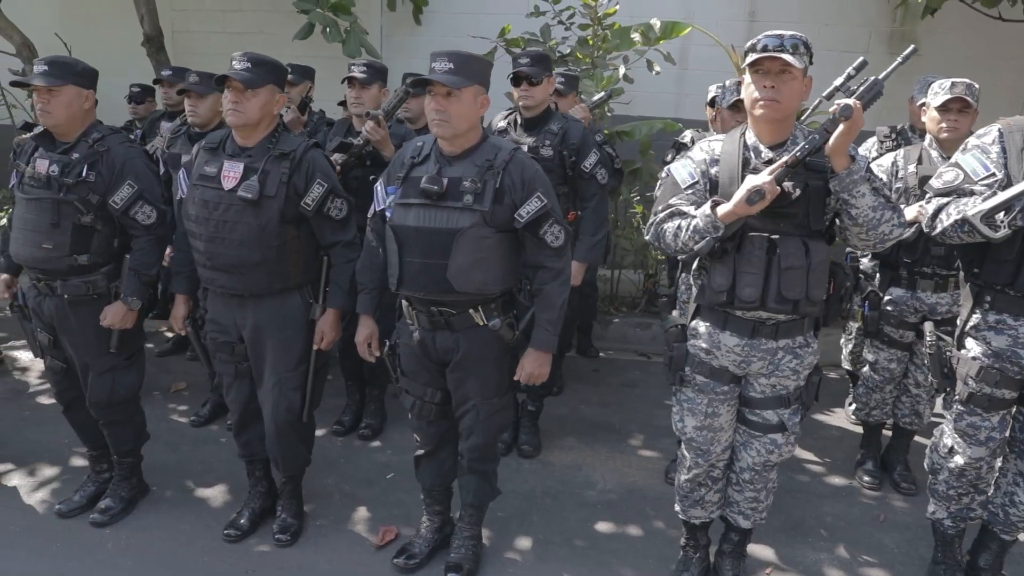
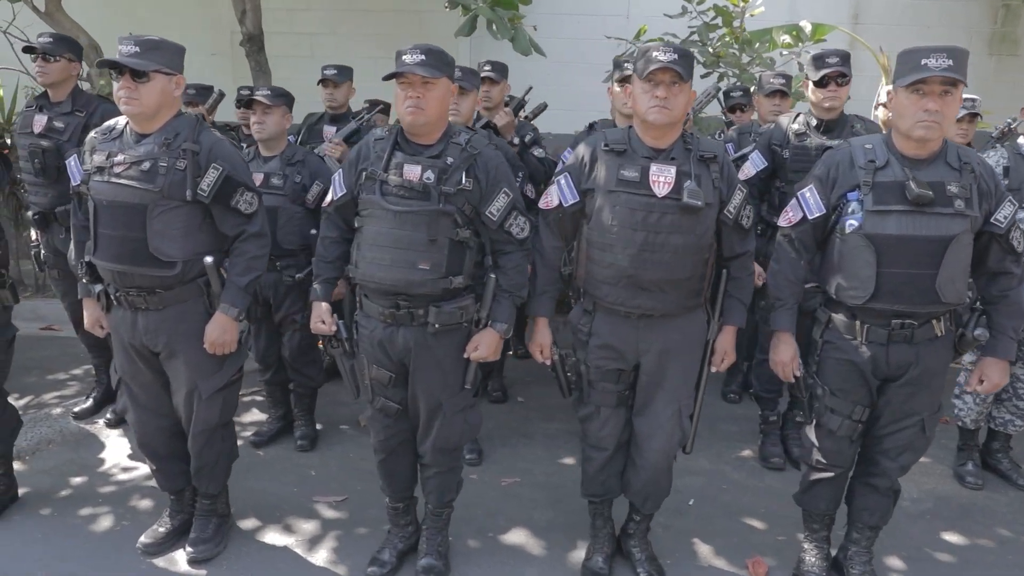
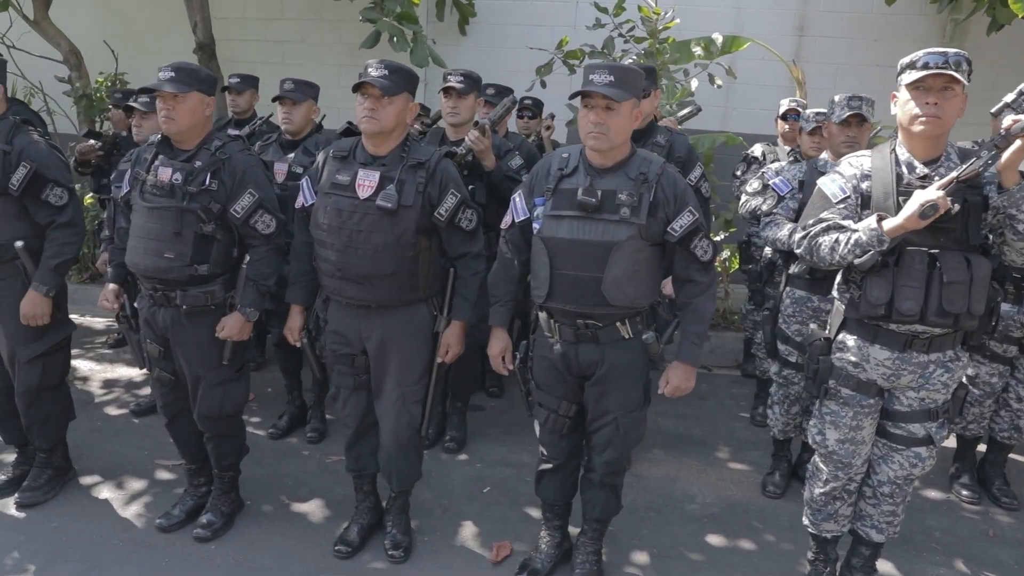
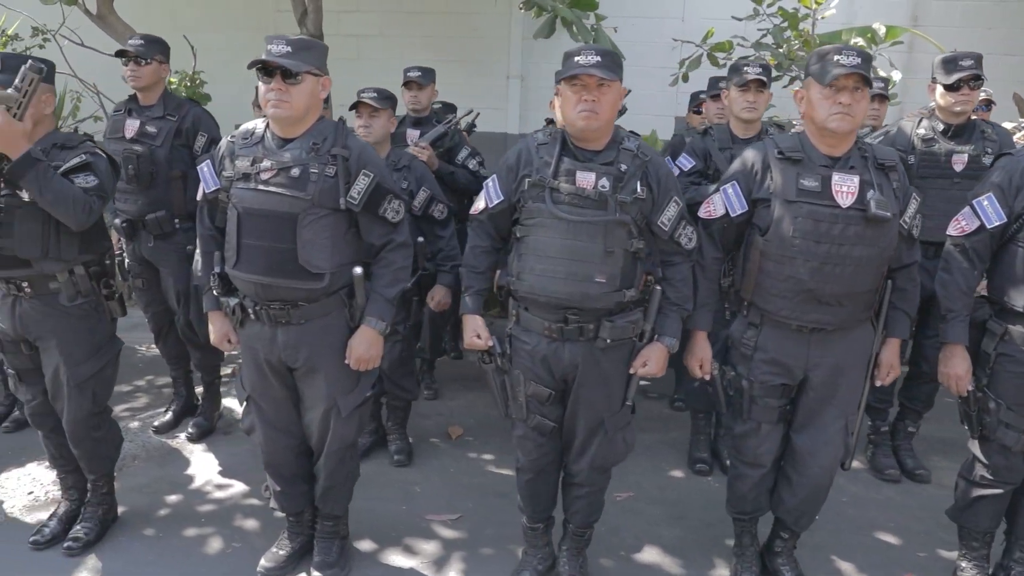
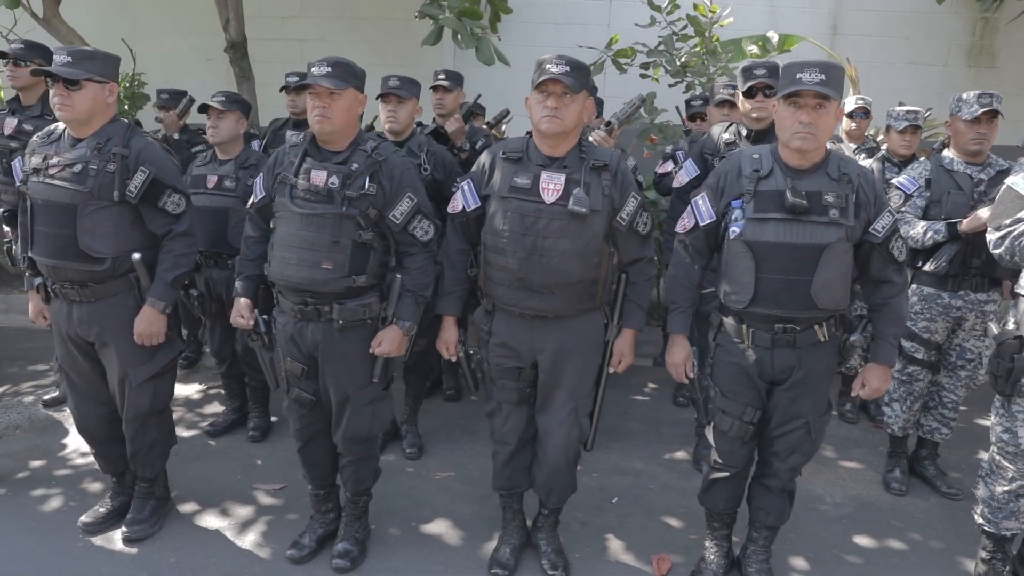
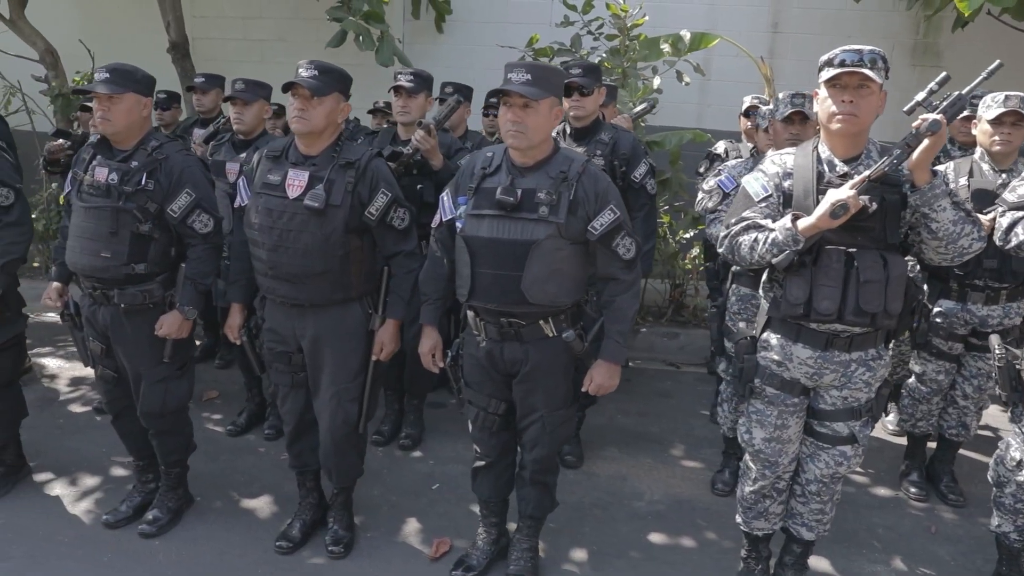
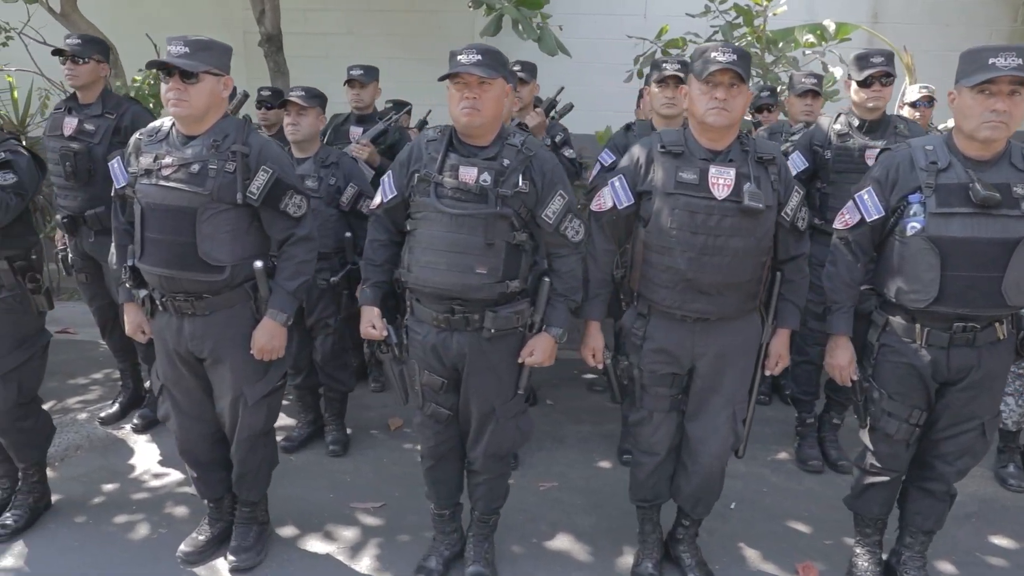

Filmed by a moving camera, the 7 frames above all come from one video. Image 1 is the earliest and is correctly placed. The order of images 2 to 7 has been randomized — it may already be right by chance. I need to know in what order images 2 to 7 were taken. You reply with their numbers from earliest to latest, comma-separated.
6, 3, 5, 2, 7, 4
